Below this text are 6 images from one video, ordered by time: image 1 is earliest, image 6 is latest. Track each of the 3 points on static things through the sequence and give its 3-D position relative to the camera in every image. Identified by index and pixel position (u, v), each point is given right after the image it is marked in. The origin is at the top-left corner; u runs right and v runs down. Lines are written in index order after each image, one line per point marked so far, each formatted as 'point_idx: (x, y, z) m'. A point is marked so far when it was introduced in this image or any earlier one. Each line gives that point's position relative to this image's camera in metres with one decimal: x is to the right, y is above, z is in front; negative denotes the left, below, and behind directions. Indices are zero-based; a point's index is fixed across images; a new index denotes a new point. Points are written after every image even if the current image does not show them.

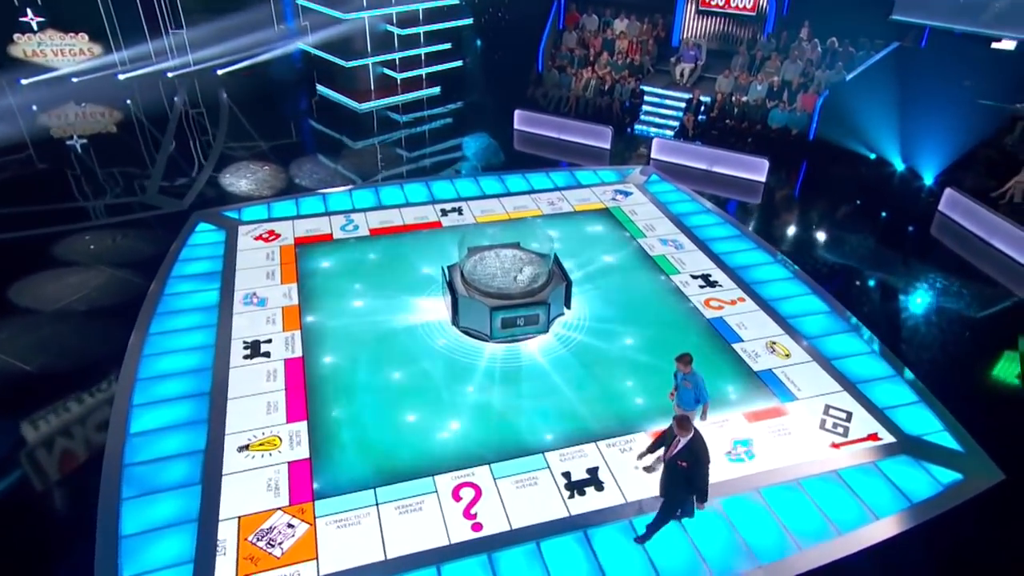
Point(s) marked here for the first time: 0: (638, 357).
0: (+0.9, -0.5, +6.2) m
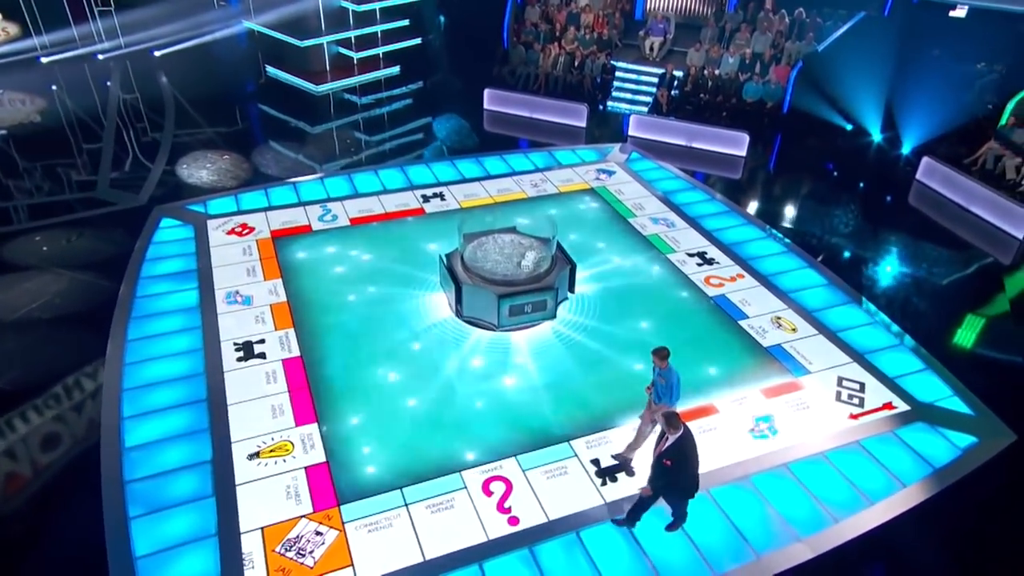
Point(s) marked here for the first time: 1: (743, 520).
0: (+1.0, -0.3, +6.2) m
1: (+1.3, -1.3, +4.9) m
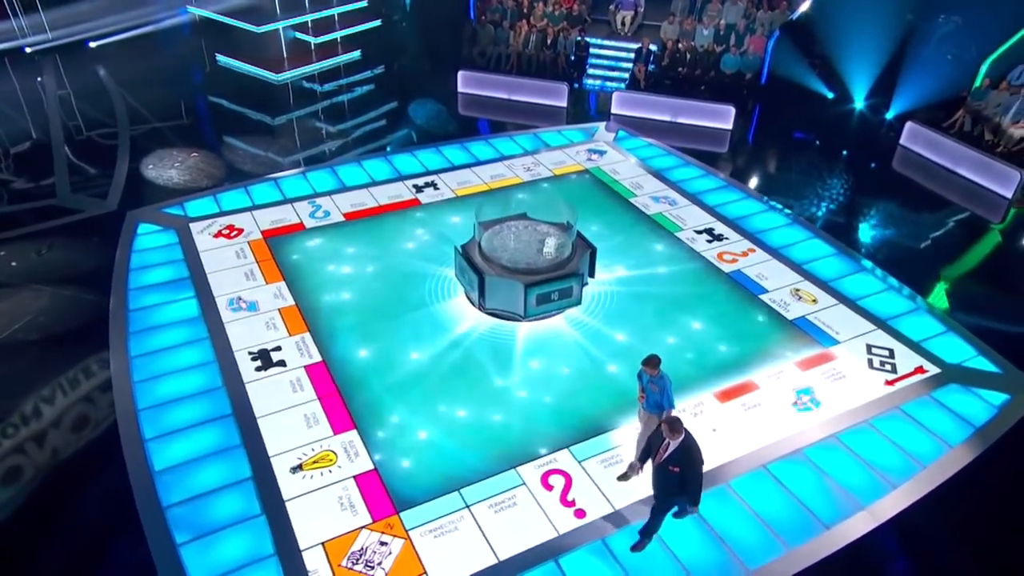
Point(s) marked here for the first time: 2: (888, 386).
0: (+1.2, -0.2, +6.2) m
1: (+1.6, -1.2, +5.0) m
2: (+2.3, -0.6, +5.5) m
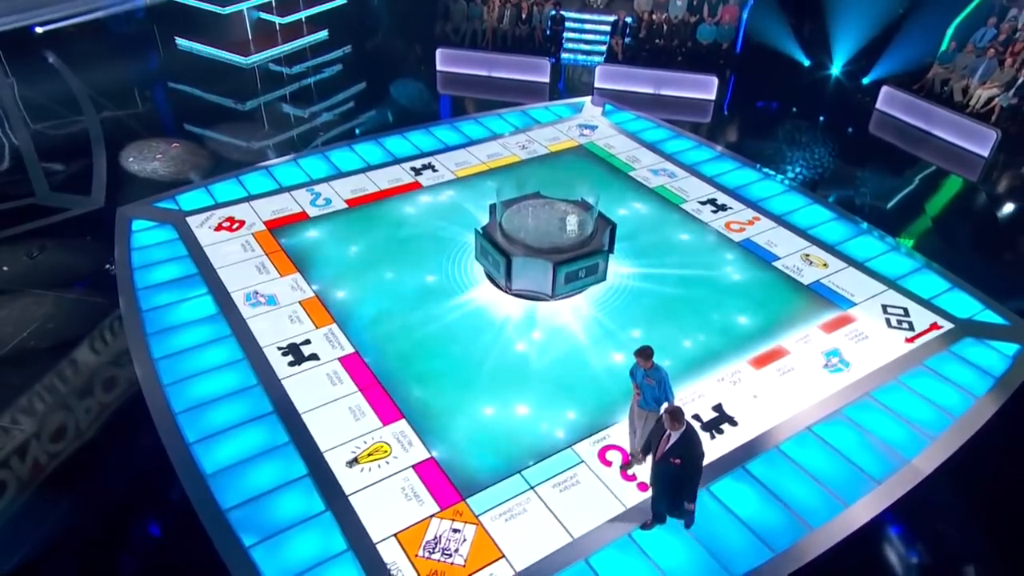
0: (+1.4, 0.0, +6.4) m
1: (+2.0, -1.0, +5.2) m
2: (+2.6, -0.4, +5.8) m
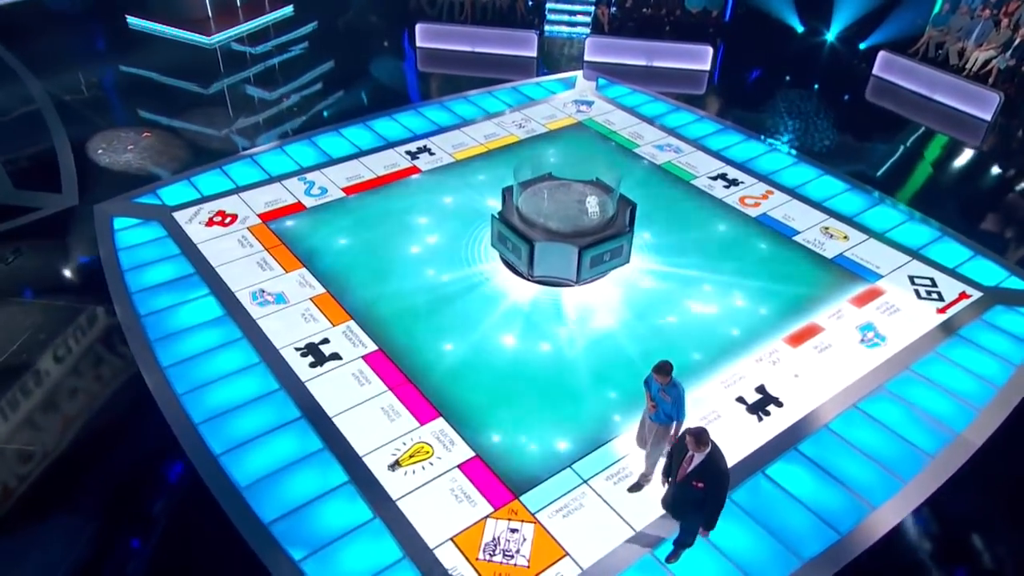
0: (+1.5, +0.2, +6.3) m
1: (+2.3, -0.8, +5.2) m
2: (+2.8, -0.2, +5.8) m
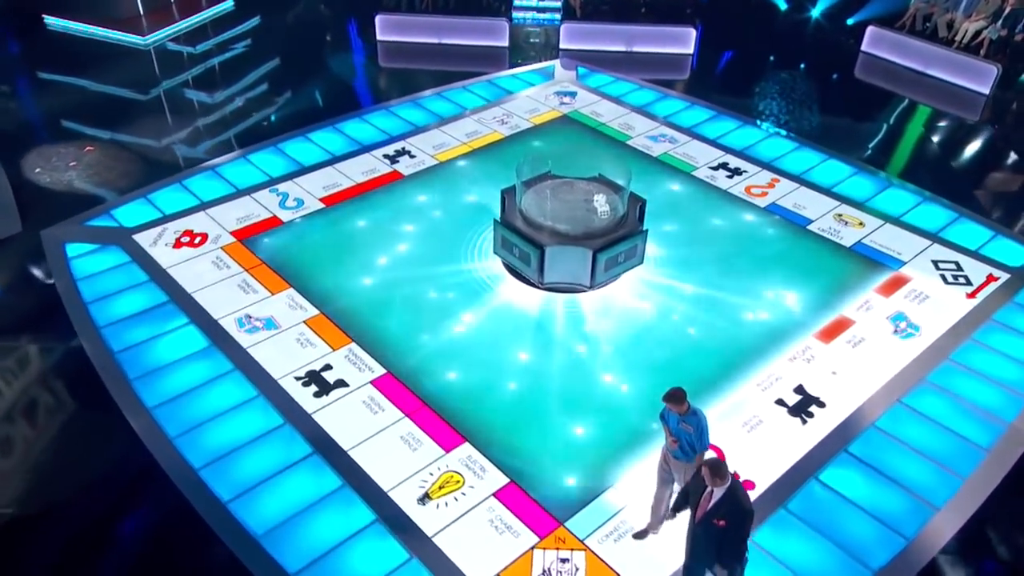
0: (+1.5, +0.2, +6.0) m
1: (+2.4, -0.7, +5.0) m
2: (+2.9, -0.1, +5.6) m
